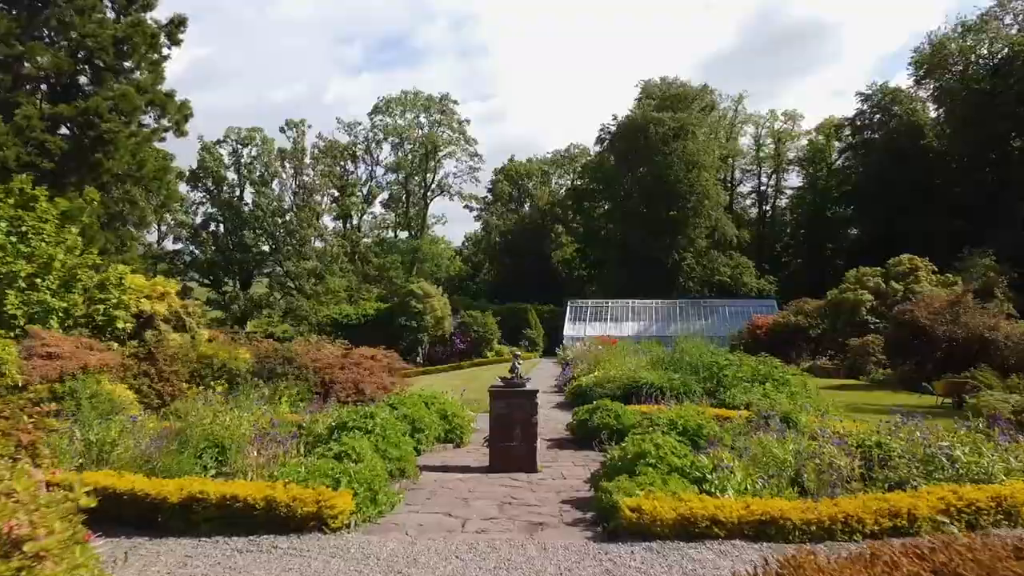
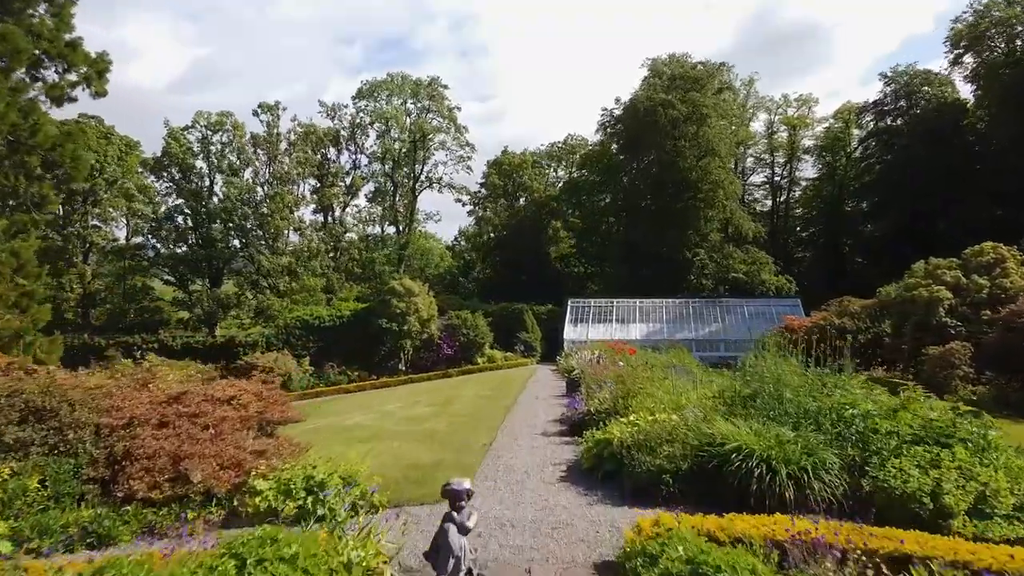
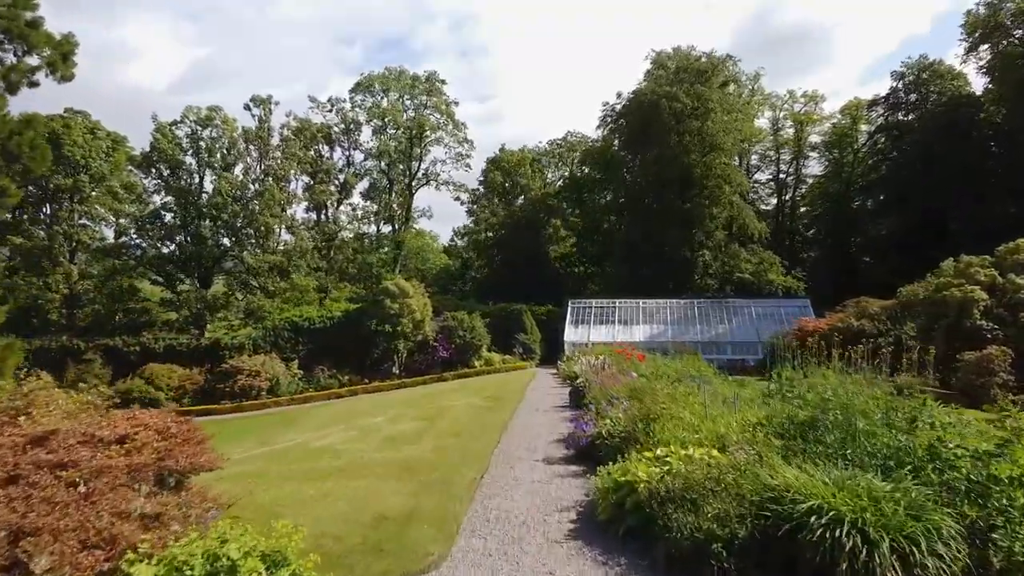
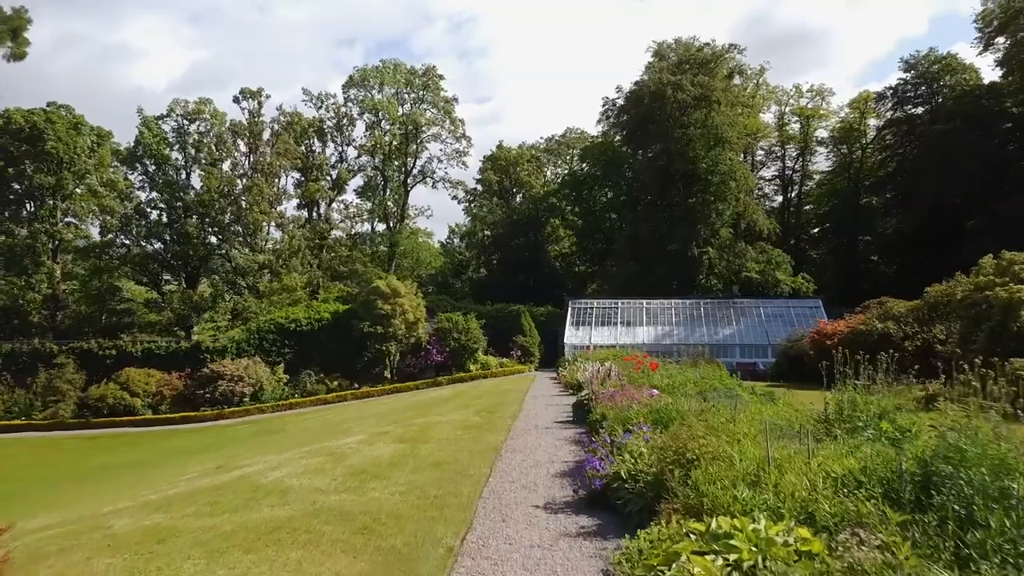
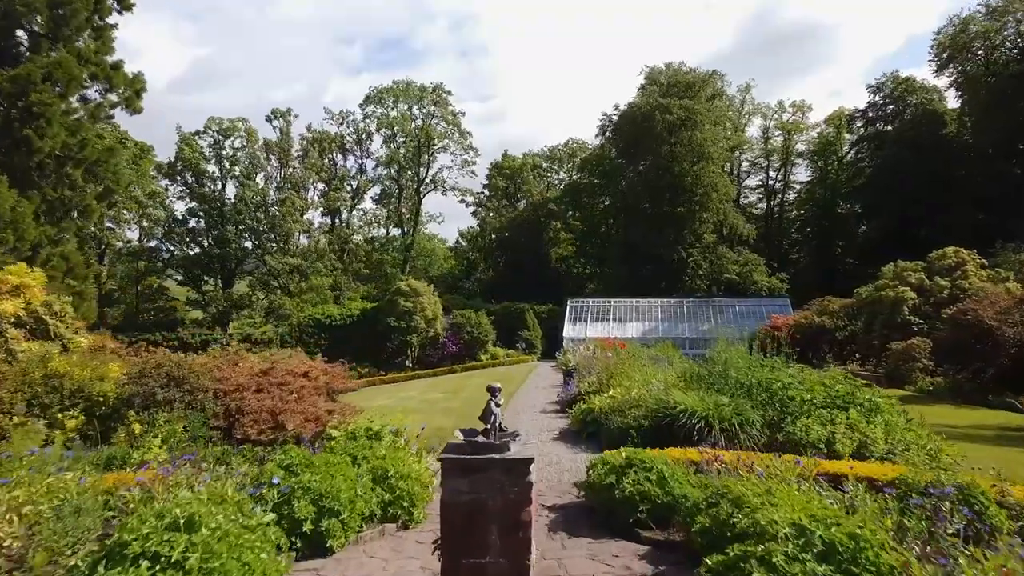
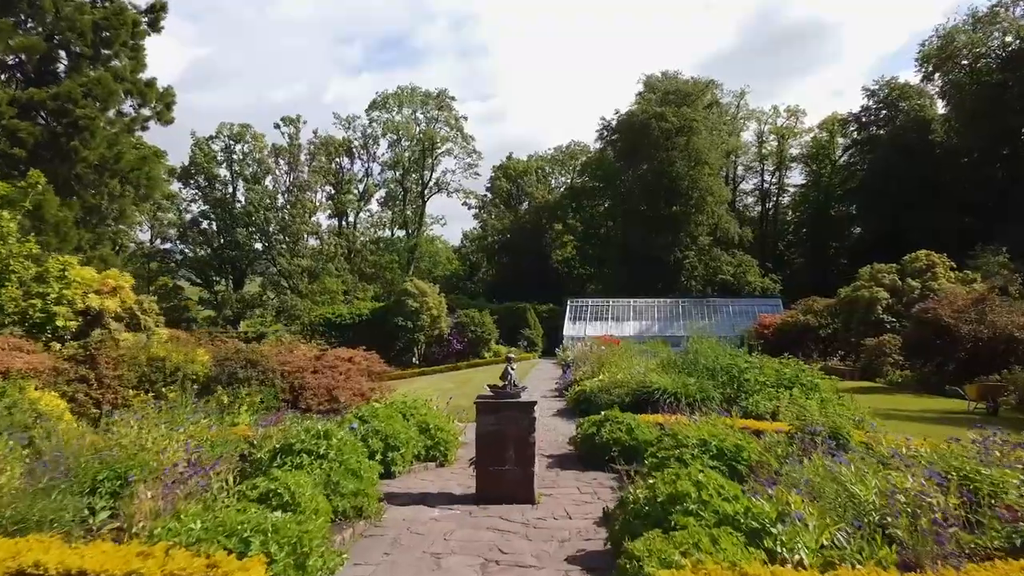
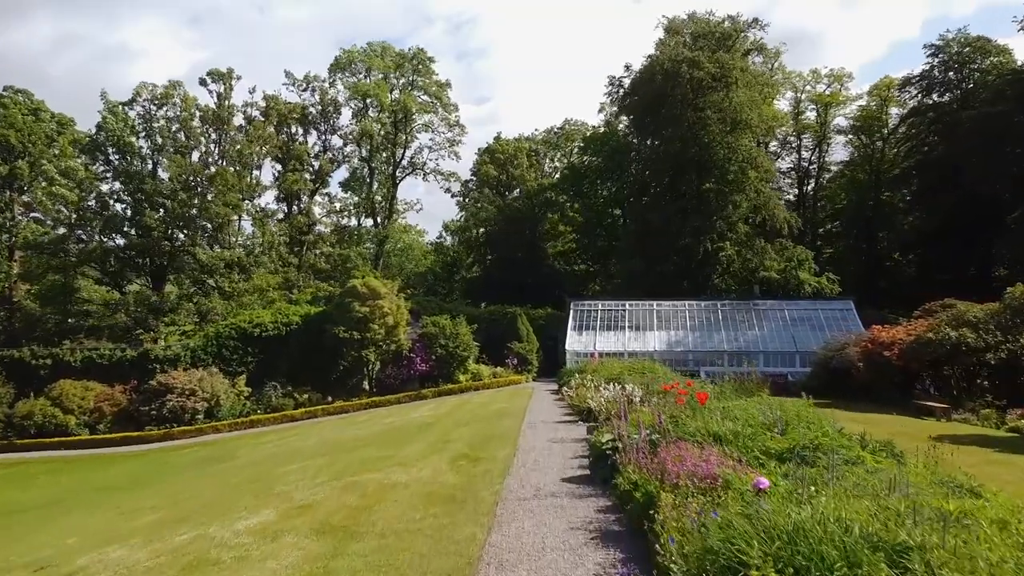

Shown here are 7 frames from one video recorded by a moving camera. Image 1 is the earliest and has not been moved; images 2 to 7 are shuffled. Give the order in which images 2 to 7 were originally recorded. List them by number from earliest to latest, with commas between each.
6, 5, 2, 3, 4, 7
